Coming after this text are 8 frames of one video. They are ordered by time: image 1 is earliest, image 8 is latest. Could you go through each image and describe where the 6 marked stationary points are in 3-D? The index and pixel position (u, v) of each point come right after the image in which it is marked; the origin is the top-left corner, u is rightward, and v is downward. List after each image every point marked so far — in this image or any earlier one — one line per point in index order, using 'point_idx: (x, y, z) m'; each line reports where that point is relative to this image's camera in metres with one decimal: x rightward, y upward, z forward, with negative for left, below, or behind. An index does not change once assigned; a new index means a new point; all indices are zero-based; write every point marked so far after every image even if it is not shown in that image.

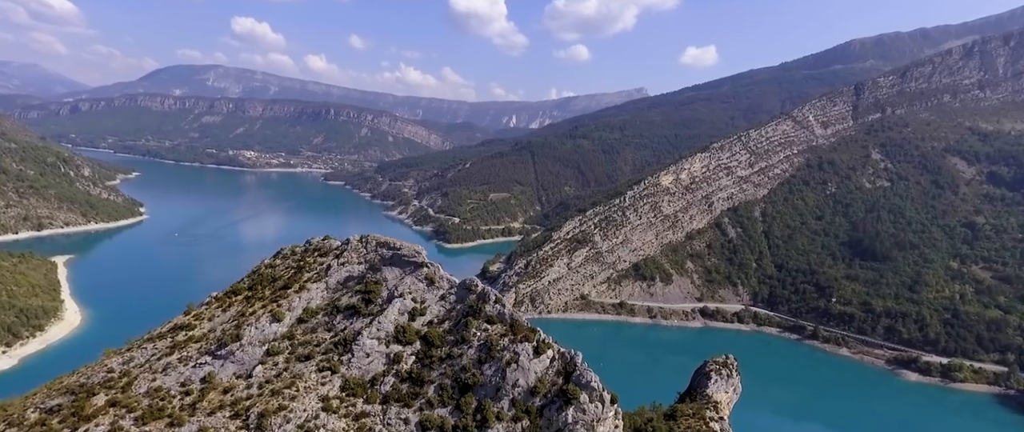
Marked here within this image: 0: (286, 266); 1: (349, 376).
0: (-5.9, -1.3, +14.6) m
1: (-3.4, -3.3, +11.7) m
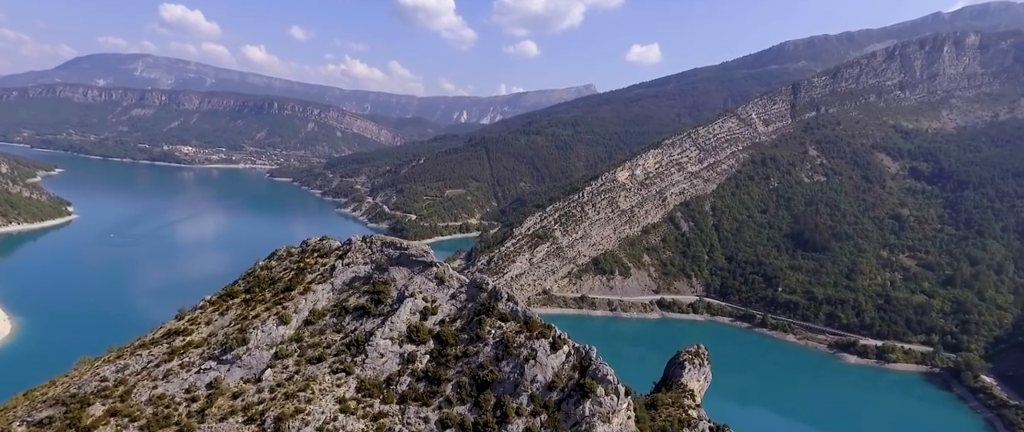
0: (-5.9, -1.3, +14.5) m
1: (-3.1, -3.4, +11.8) m
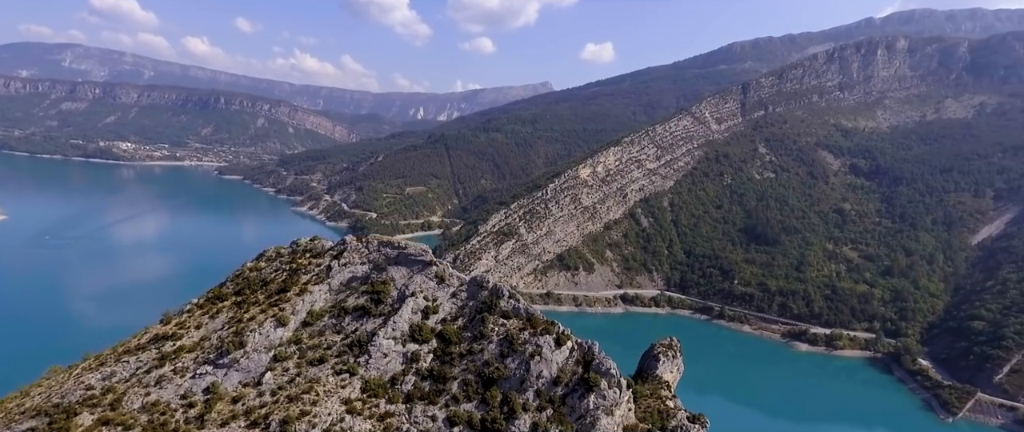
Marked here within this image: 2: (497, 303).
0: (-6.0, -1.3, +14.3) m
1: (-3.0, -3.4, +11.8) m
2: (-0.2, -2.0, +12.9) m
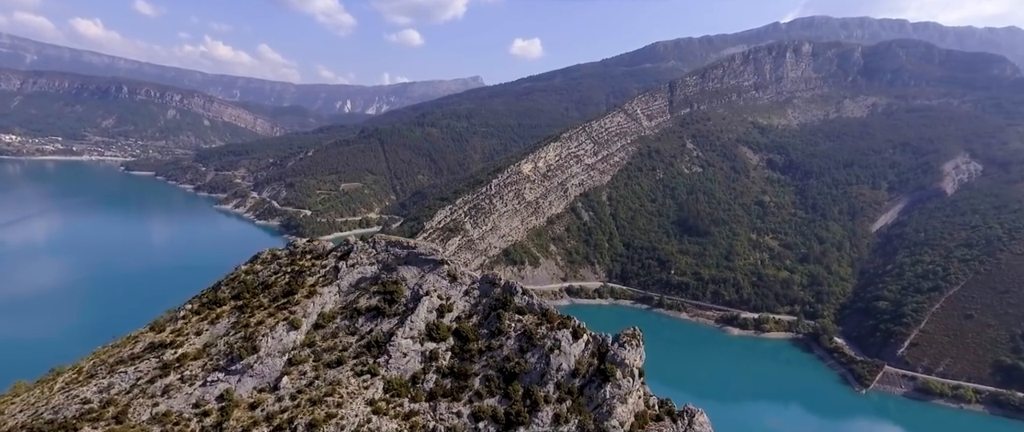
0: (-5.9, -1.4, +13.9) m
1: (-2.6, -3.4, +11.9) m
2: (0.0, -2.0, +13.4) m
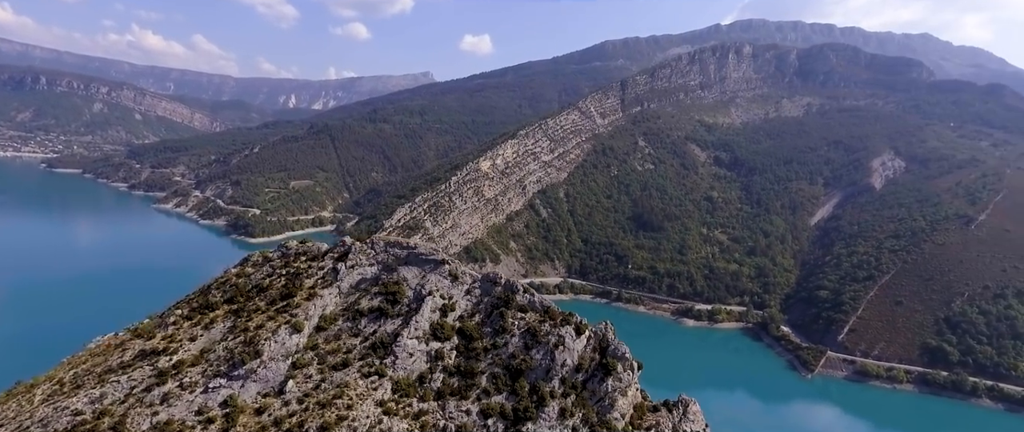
0: (-5.9, -1.4, +13.6) m
1: (-2.4, -3.4, +11.9) m
2: (0.0, -2.0, +13.6) m
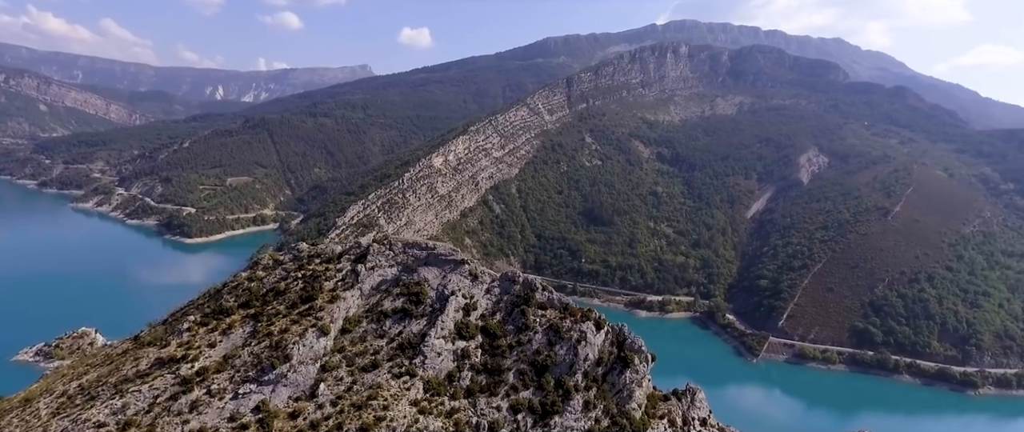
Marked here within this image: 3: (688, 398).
0: (-5.4, -1.5, +13.0) m
1: (-1.7, -3.4, +11.8) m
2: (+0.5, -1.9, +13.7) m
3: (+5.3, -5.4, +16.9) m
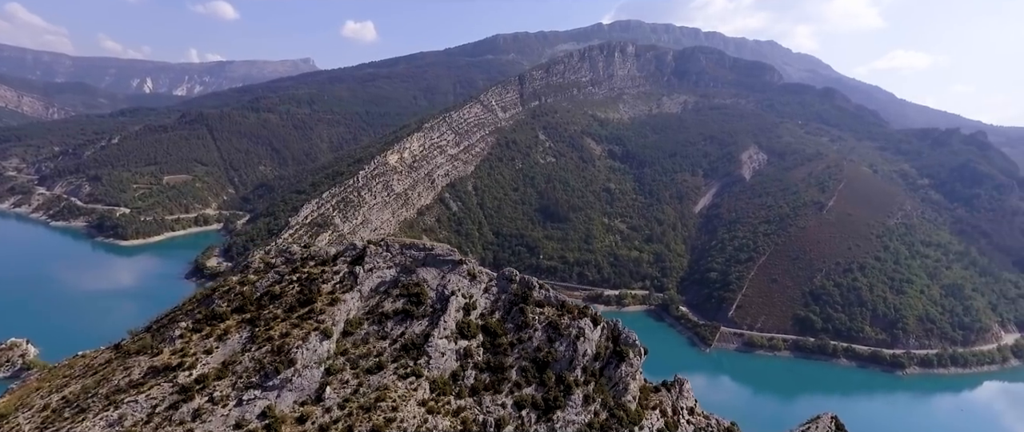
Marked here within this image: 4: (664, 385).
0: (-5.3, -1.5, +12.4) m
1: (-1.4, -3.4, +11.6) m
2: (+0.5, -1.9, +13.7) m
3: (+5.1, -5.4, +17.4) m
4: (+4.7, -5.3, +17.6) m
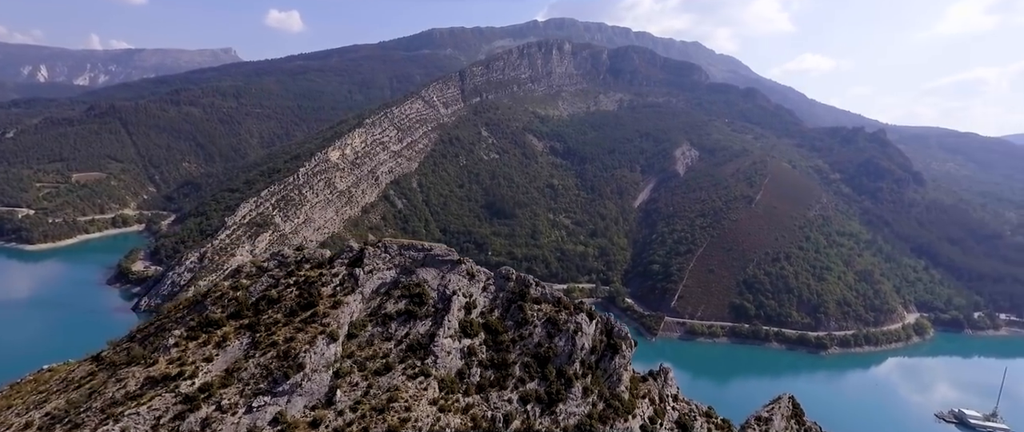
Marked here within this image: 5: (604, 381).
0: (-4.9, -1.5, +11.5) m
1: (-1.0, -3.4, +11.2) m
2: (+0.7, -1.8, +13.5) m
3: (+4.7, -5.2, +17.7) m
4: (+4.4, -5.1, +17.9) m
5: (+2.6, -4.3, +14.3) m
